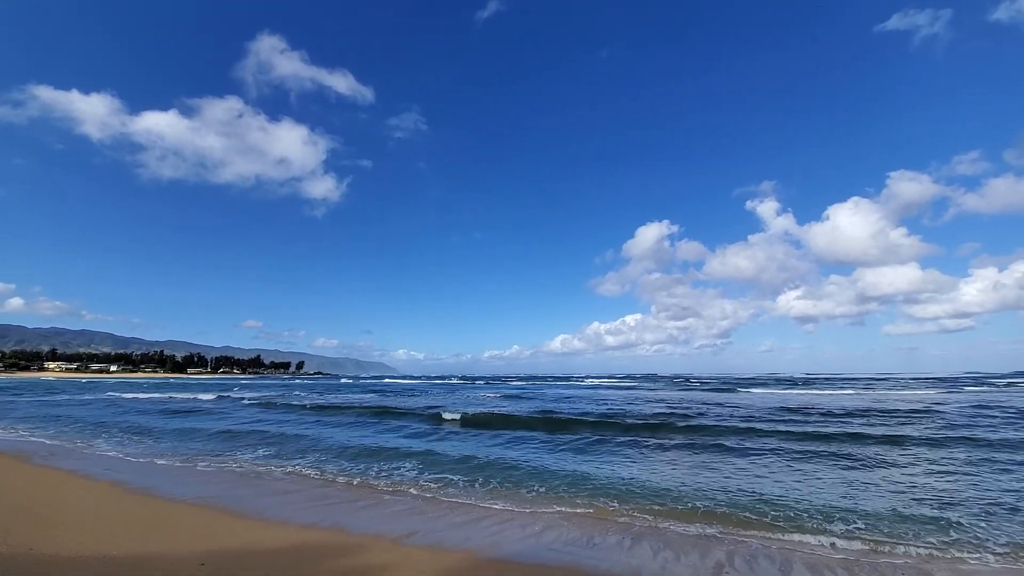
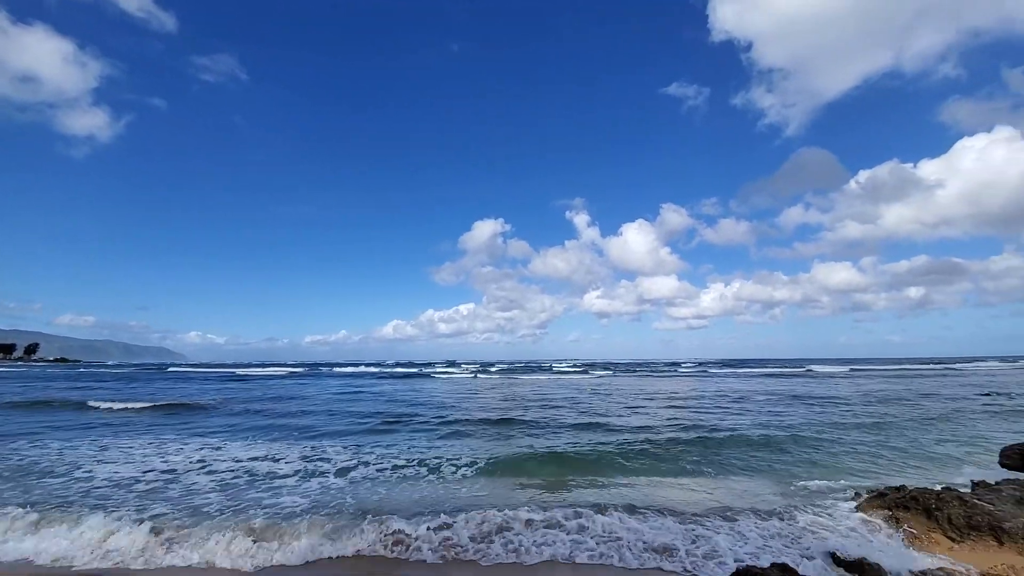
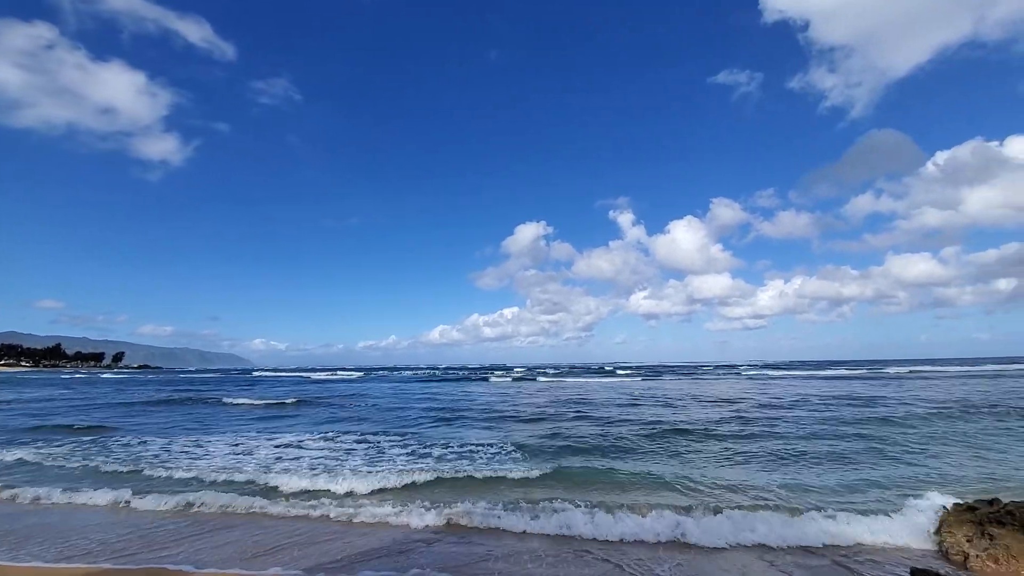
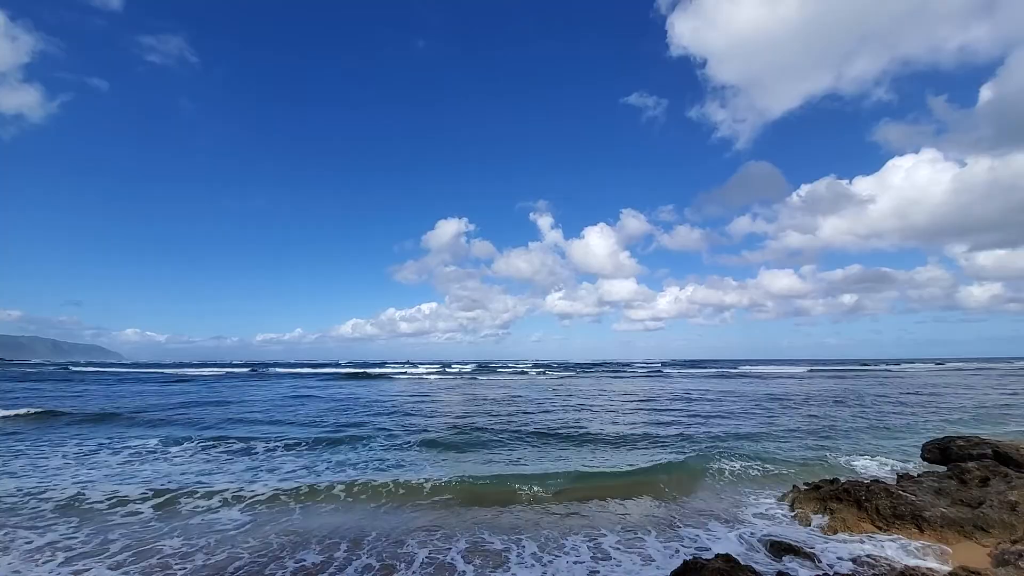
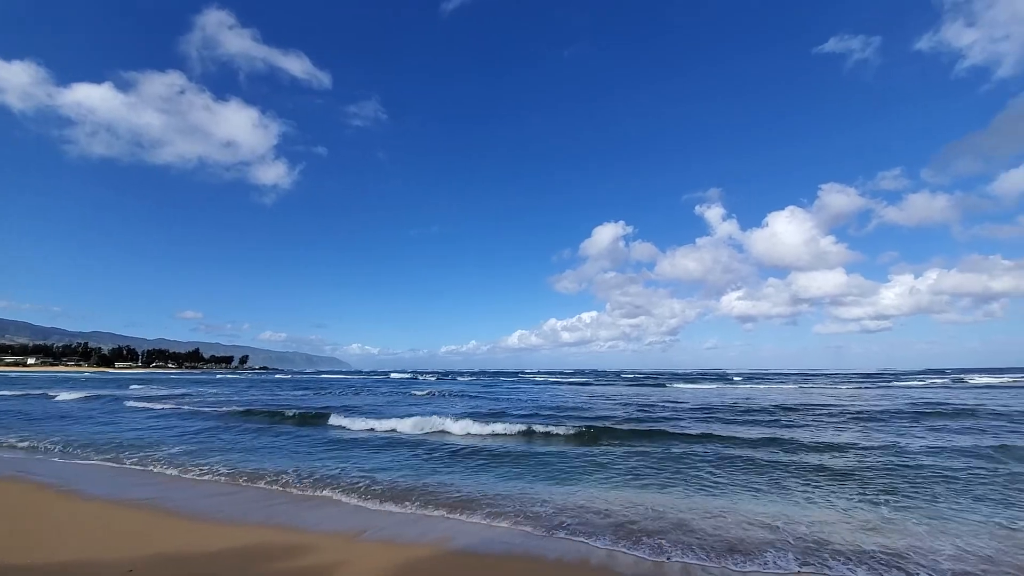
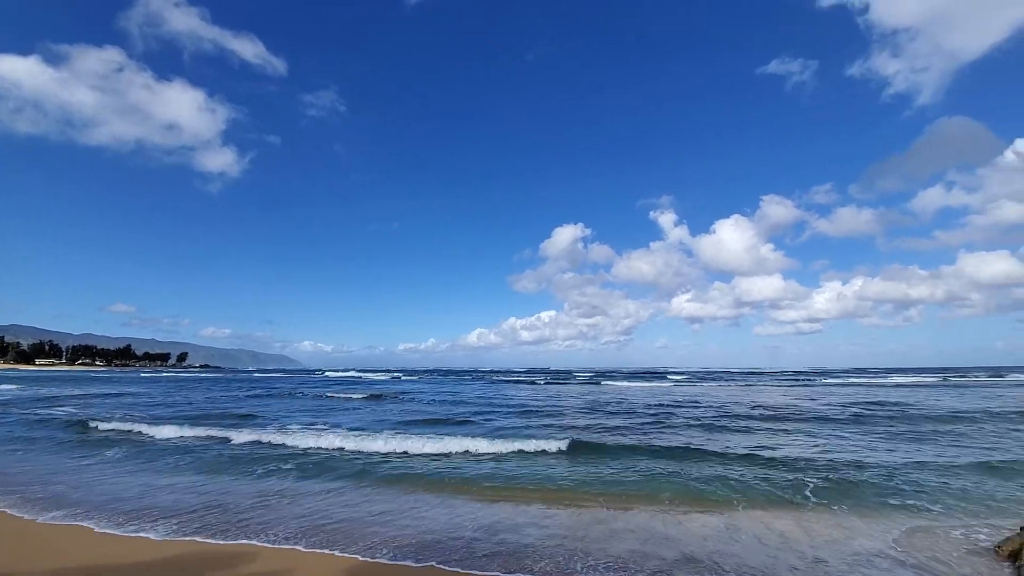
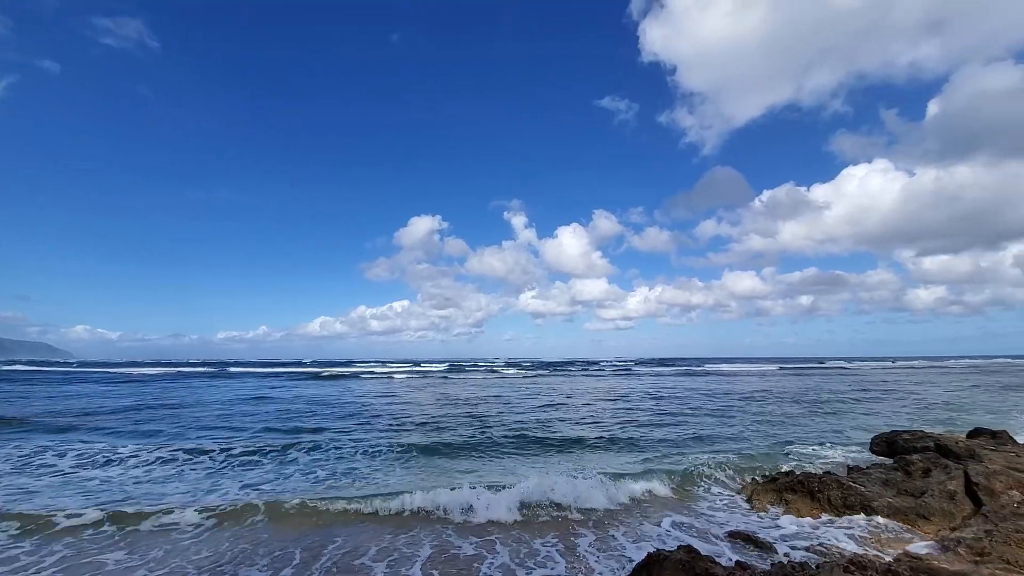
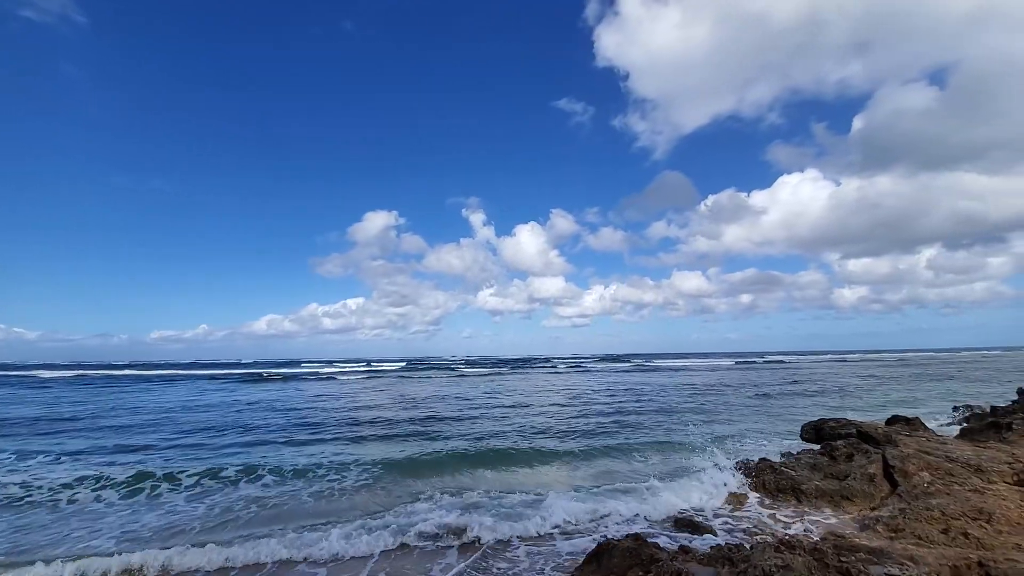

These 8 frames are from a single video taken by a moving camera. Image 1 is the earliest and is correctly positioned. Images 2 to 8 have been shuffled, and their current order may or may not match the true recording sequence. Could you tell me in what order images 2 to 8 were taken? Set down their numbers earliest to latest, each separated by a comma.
5, 6, 3, 2, 4, 7, 8
